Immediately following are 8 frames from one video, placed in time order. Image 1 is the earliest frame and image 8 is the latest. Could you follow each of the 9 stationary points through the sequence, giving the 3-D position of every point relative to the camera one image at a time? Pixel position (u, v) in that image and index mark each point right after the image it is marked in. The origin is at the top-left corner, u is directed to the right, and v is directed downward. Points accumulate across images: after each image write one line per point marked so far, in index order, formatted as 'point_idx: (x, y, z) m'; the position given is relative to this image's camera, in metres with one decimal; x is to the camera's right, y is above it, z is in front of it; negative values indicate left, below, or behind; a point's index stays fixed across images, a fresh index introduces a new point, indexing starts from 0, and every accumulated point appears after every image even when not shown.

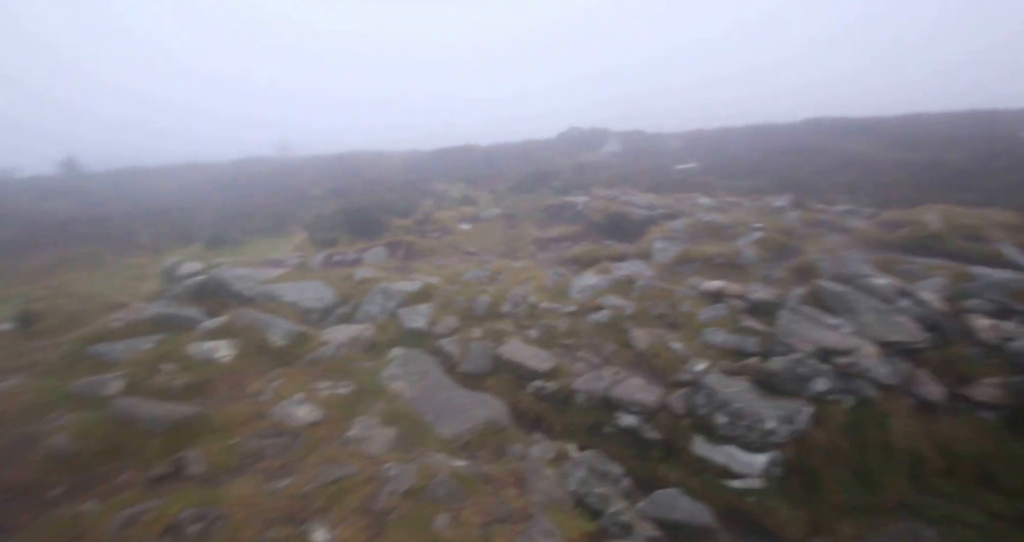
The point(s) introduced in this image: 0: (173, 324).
0: (-5.8, -0.9, +8.3) m
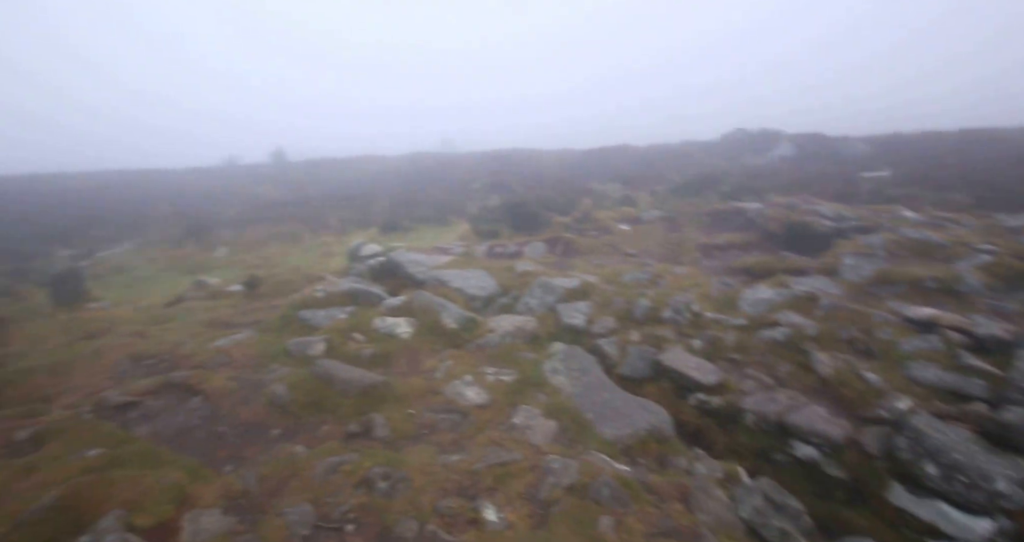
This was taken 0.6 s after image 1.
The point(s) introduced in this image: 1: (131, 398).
0: (-2.8, -0.5, +9.2) m
1: (-5.4, -1.8, +6.7) m
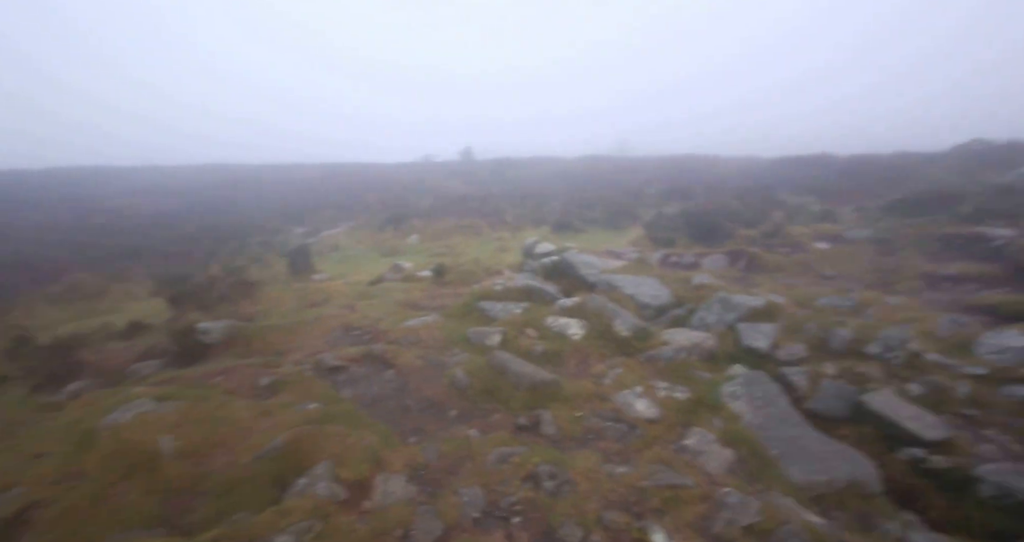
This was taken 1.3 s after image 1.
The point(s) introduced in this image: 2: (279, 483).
0: (+0.5, -0.5, +9.3) m
1: (-2.8, -1.5, +7.6) m
2: (-2.8, -2.5, +5.5) m
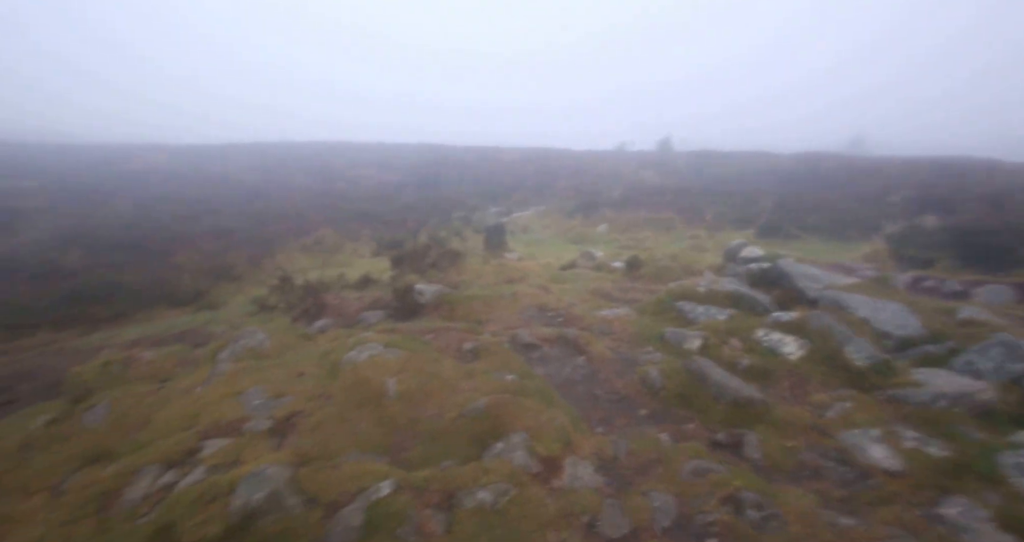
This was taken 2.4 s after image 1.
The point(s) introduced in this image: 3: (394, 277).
0: (+4.1, -0.6, +8.5) m
1: (+0.4, -1.1, +7.8) m
2: (-0.4, -2.2, +5.9) m
3: (-2.4, -0.1, +9.5) m
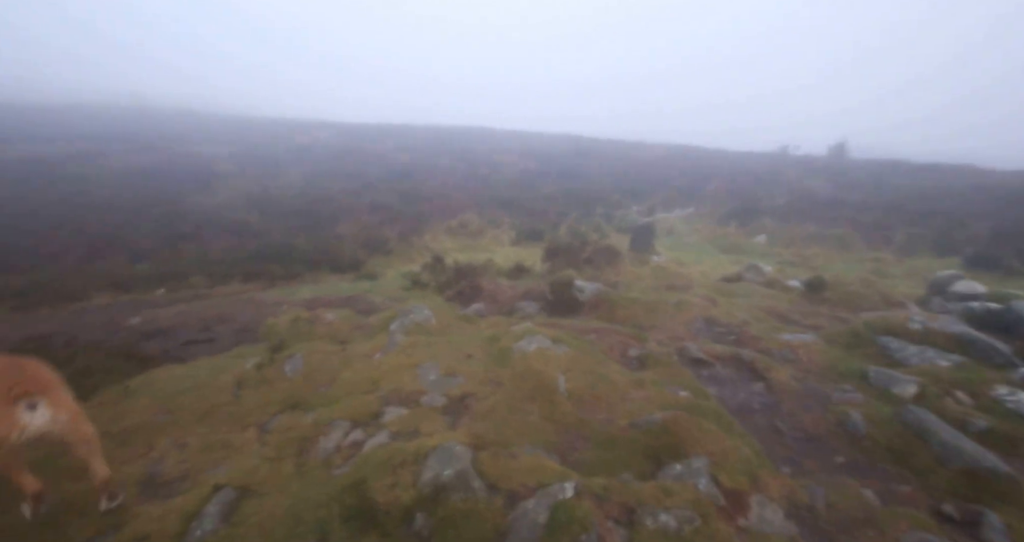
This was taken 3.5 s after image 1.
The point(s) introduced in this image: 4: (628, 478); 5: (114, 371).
0: (+6.8, -1.2, +7.1) m
1: (+3.0, -1.3, +7.2) m
2: (+1.7, -2.3, +5.5) m
3: (+0.7, 0.0, +9.4) m
4: (+1.3, -2.3, +5.2) m
5: (-6.0, -1.4, +7.2) m
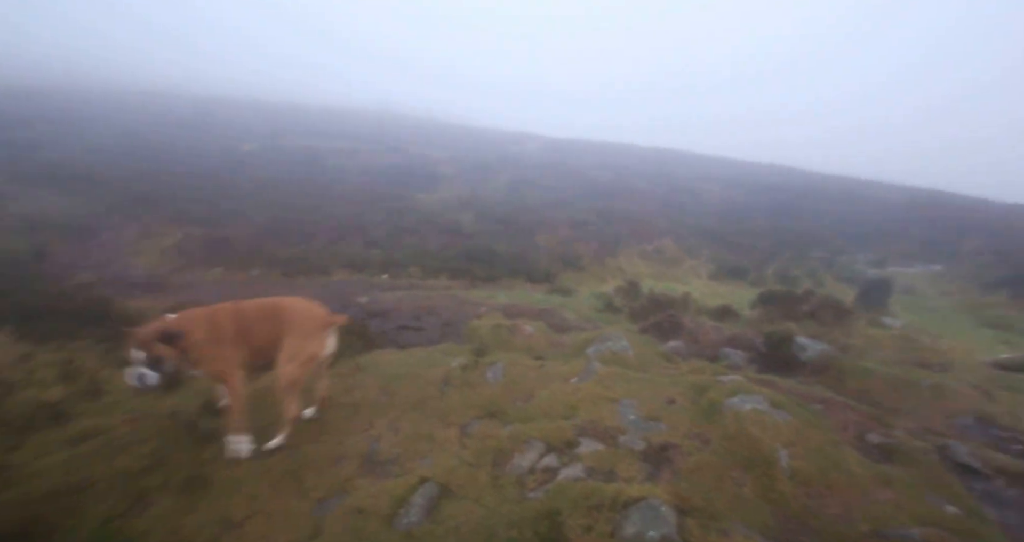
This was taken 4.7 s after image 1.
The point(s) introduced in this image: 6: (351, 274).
0: (+9.2, -2.7, +4.5) m
1: (+5.6, -2.3, +5.6) m
2: (+3.8, -3.0, +4.4) m
3: (+4.3, -0.8, +8.4) m
4: (+3.4, -3.1, +4.3) m
5: (-2.9, -1.3, +8.2) m
6: (-3.8, -0.1, +11.4) m
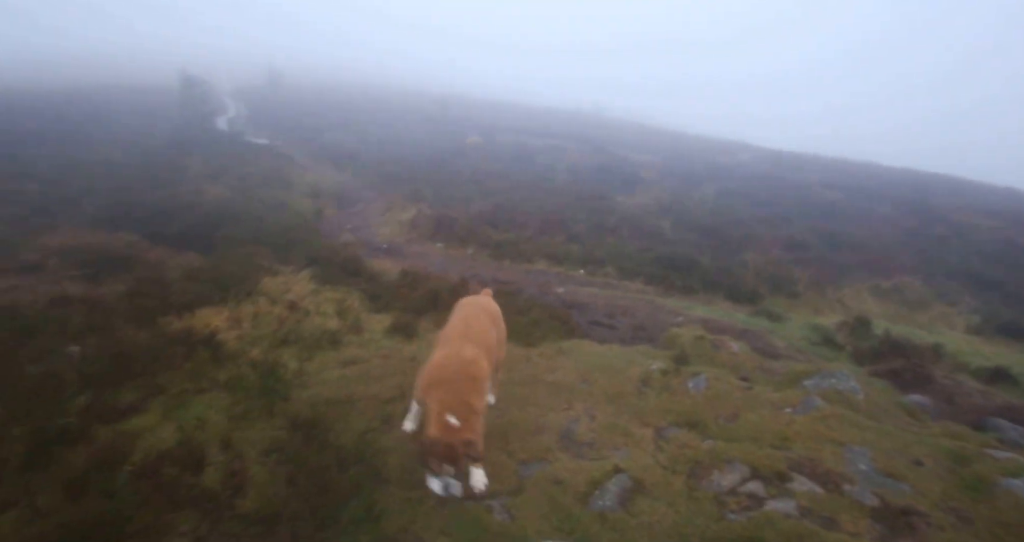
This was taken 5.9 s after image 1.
0: (+10.6, -4.1, +1.4) m
1: (+7.7, -3.3, +3.7) m
2: (+5.5, -3.6, +3.1) m
3: (+7.5, -1.7, +6.7) m
4: (+5.0, -3.6, +3.1) m
5: (+0.7, -1.0, +8.8) m
6: (+0.9, +0.2, +12.1) m
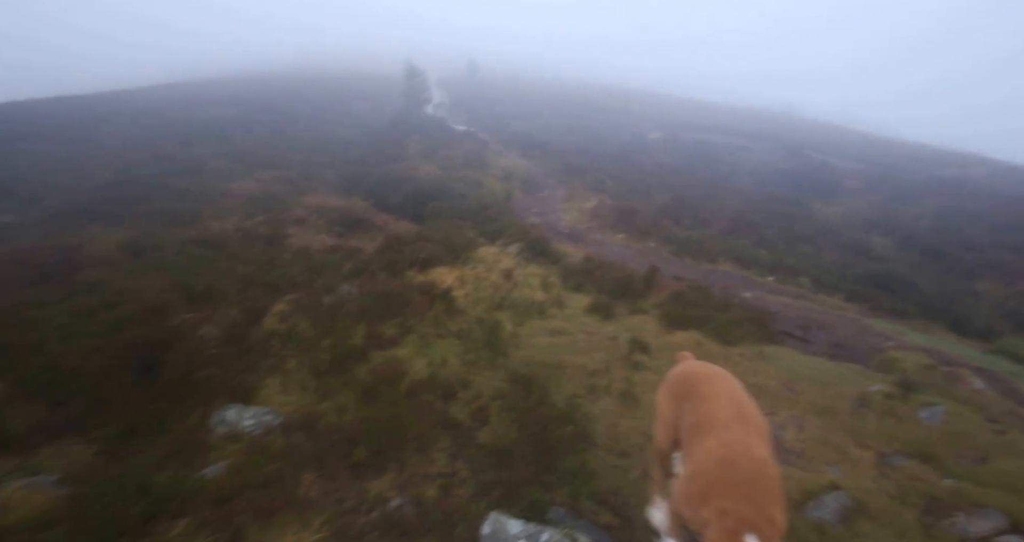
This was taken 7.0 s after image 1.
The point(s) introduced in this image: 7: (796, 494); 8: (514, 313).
0: (+11.7, -5.3, -0.7) m
1: (+9.5, -4.1, +2.1) m
2: (+7.2, -4.2, +2.1) m
3: (+10.2, -2.5, +5.1) m
4: (+6.7, -4.1, +2.2) m
5: (+4.2, -1.1, +8.7) m
6: (+5.3, +0.1, +11.8) m
7: (+3.4, -2.5, +5.4) m
8: (0.0, -0.7, +8.1) m
